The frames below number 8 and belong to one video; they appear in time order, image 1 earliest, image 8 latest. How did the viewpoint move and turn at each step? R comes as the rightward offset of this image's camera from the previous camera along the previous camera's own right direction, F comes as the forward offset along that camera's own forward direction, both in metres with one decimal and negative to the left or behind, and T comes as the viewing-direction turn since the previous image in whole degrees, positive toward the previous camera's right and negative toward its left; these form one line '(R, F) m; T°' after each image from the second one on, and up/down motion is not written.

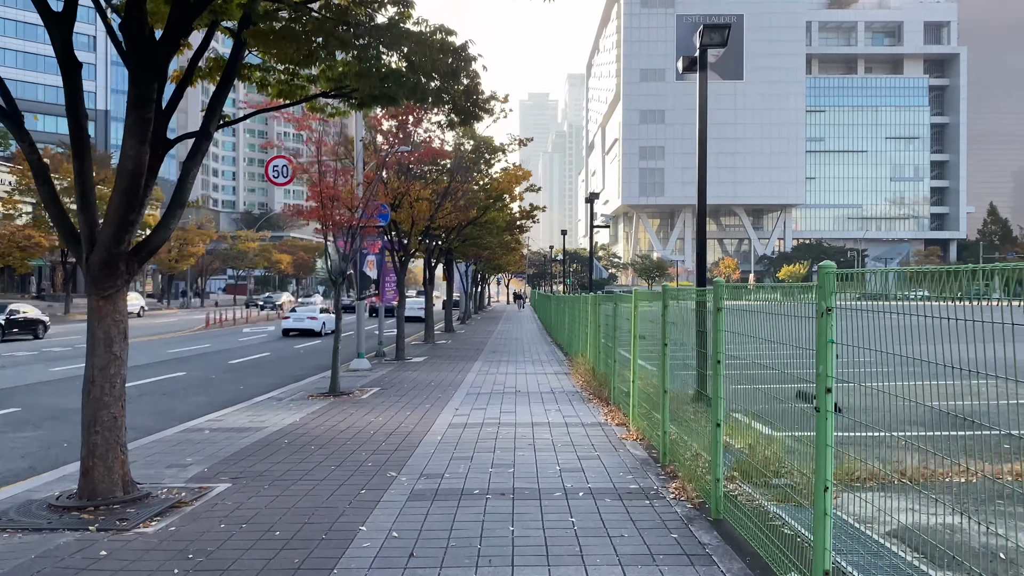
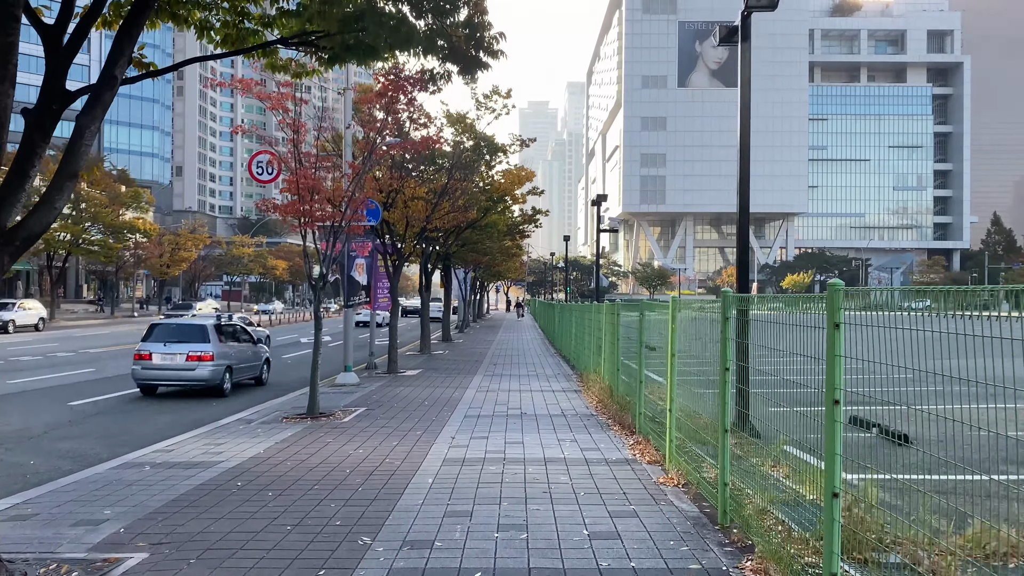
(-0.1, +1.7) m; 0°
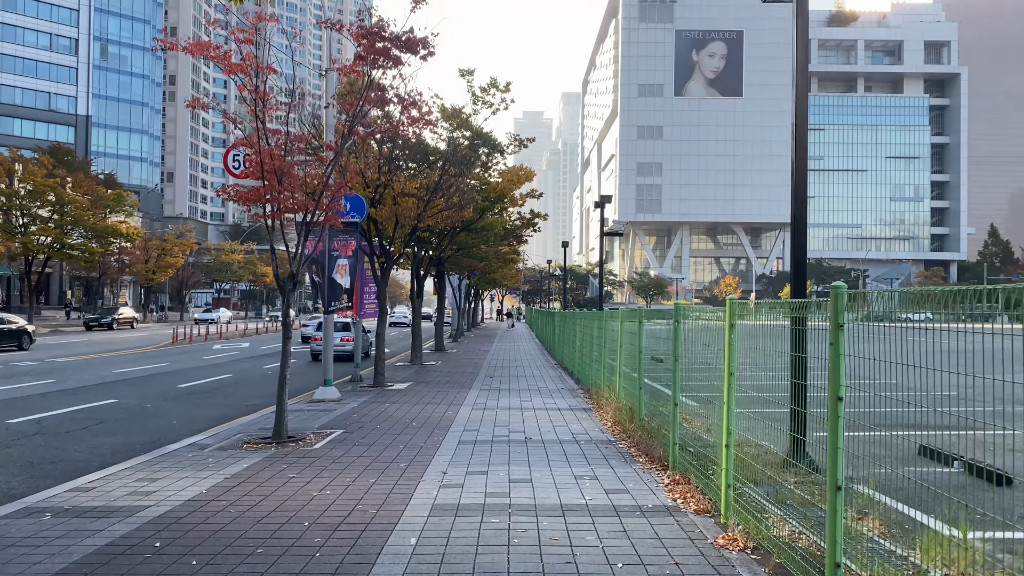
(-0.1, +1.7) m; 0°
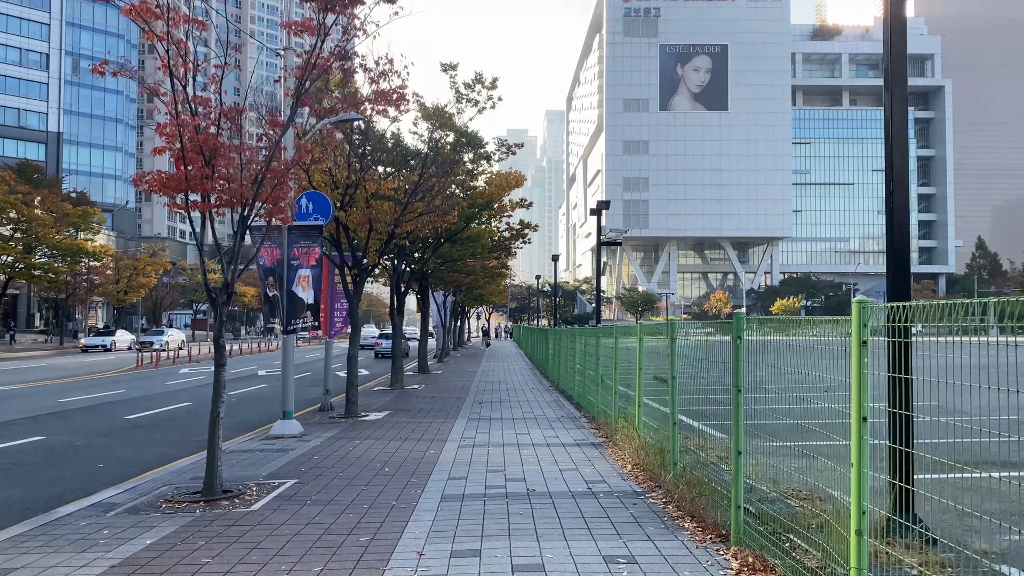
(-0.1, +2.1) m; +1°
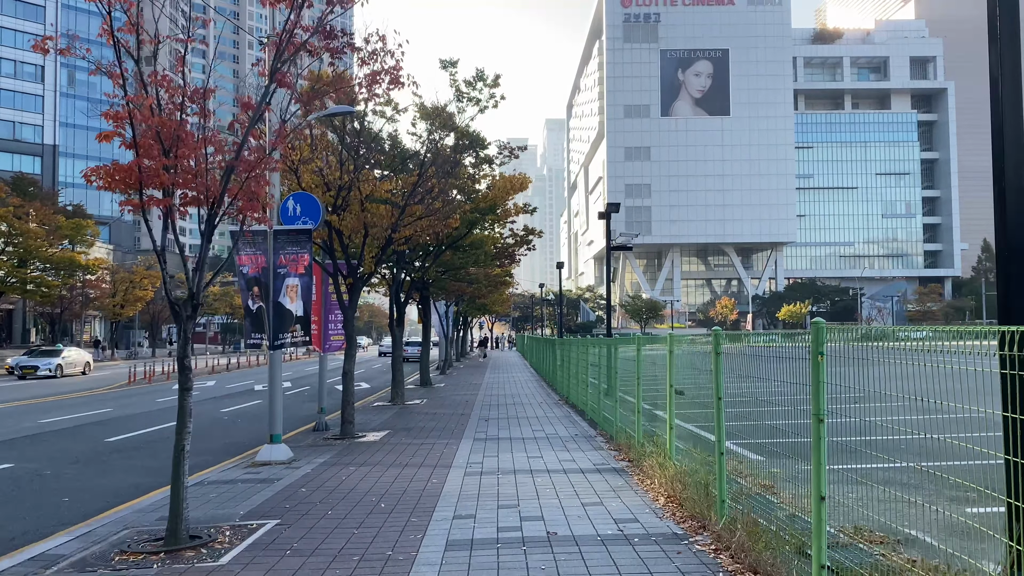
(-0.1, +1.1) m; 0°
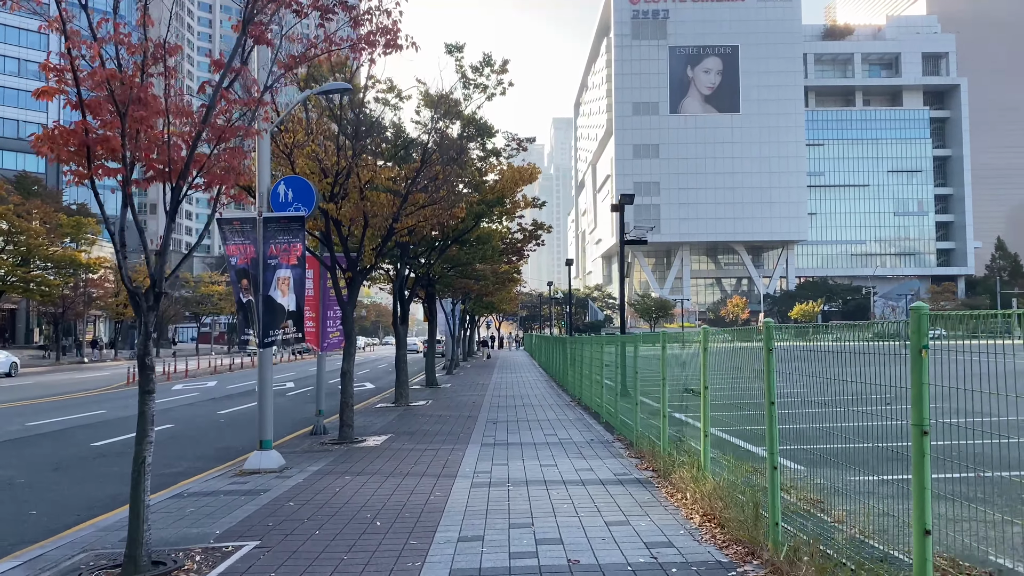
(0.0, +1.0) m; -1°
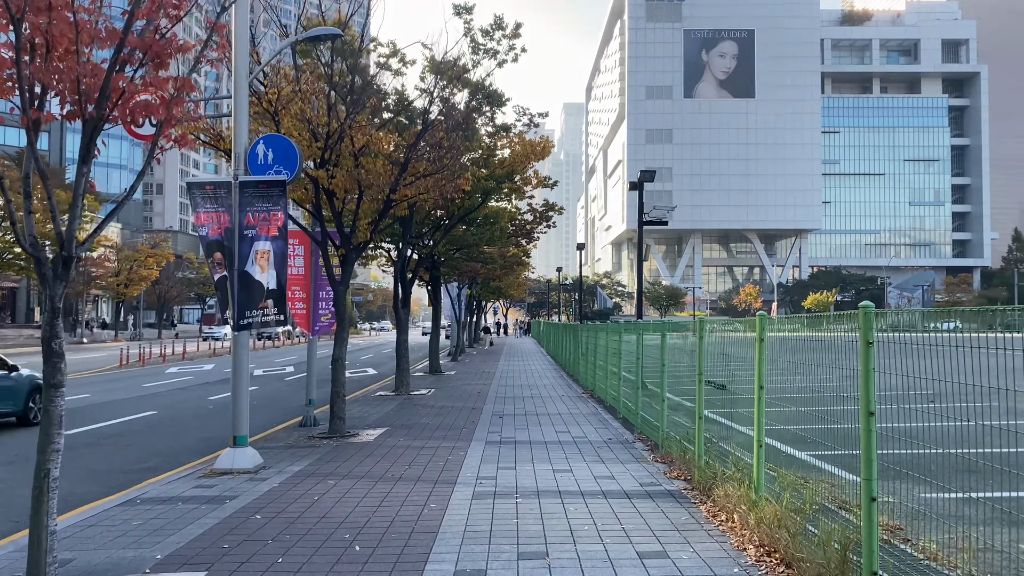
(0.0, +1.3) m; -1°
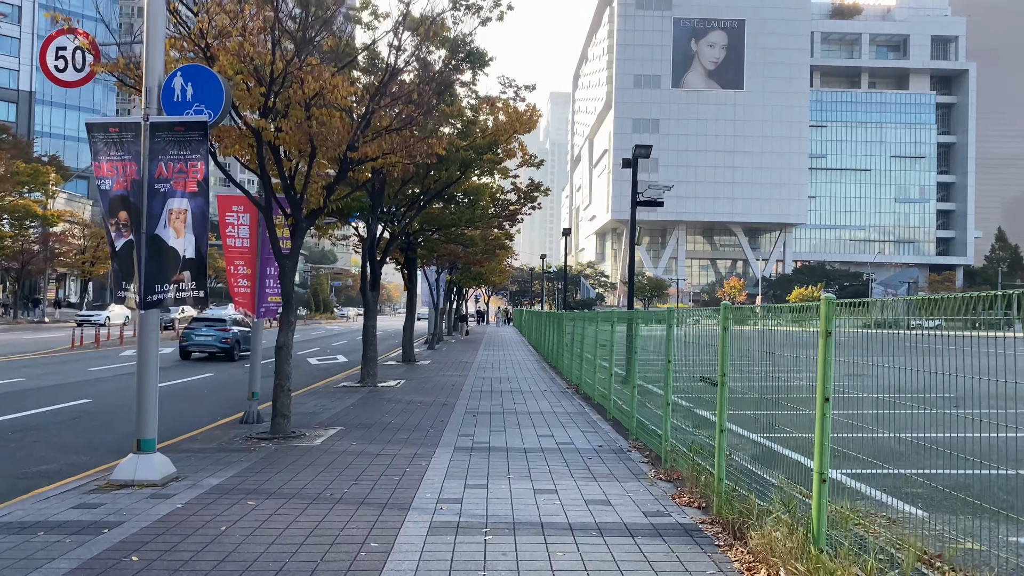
(+0.1, +1.7) m; +1°
